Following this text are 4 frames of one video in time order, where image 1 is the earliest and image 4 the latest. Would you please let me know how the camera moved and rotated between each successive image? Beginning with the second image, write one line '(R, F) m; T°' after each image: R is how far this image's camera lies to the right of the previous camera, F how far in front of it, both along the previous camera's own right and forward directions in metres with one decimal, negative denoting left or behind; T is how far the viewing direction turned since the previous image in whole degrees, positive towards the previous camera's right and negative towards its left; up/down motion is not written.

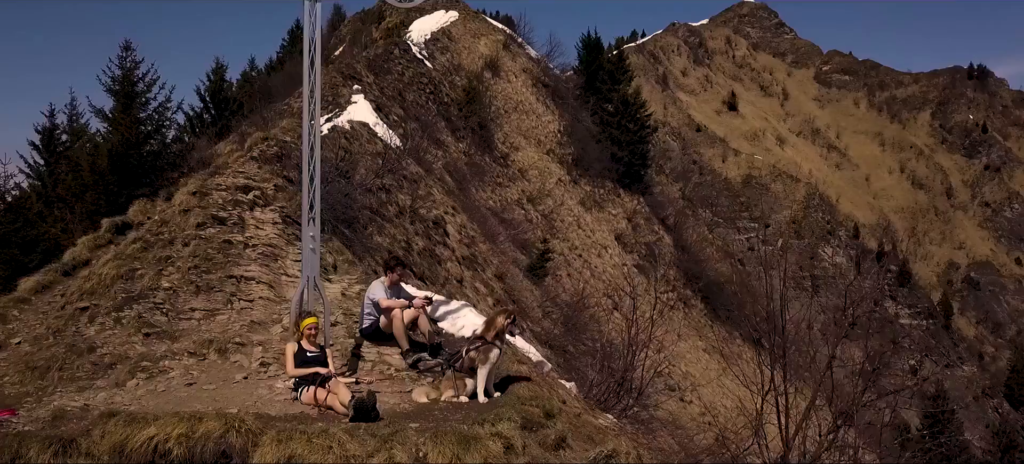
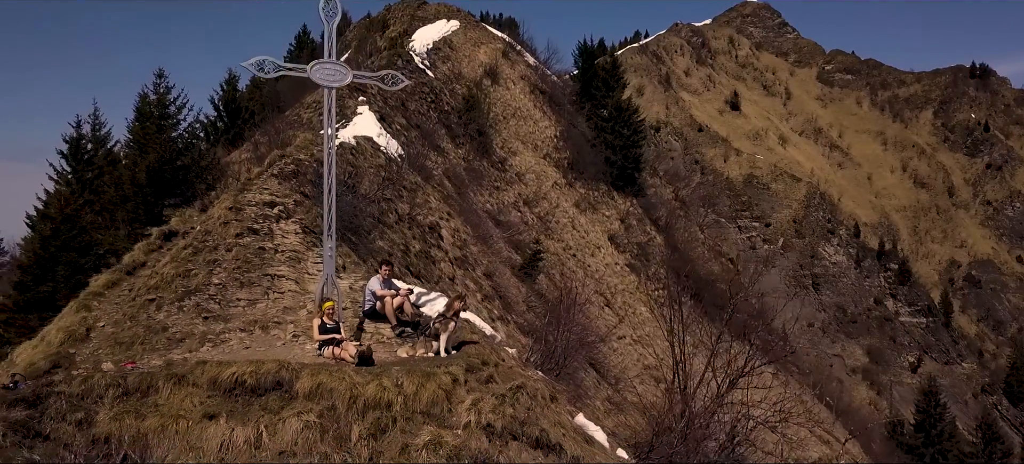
(+0.3, -1.0) m; -1°
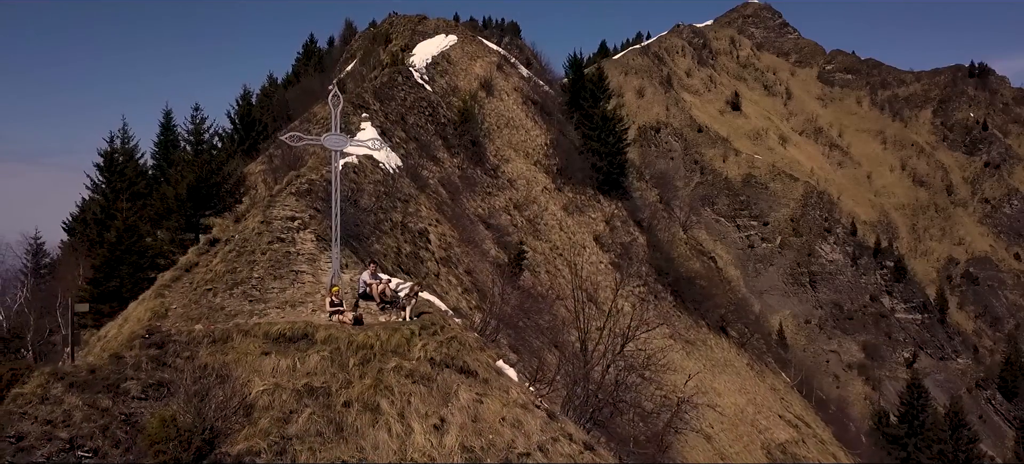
(+0.5, -1.8) m; -1°
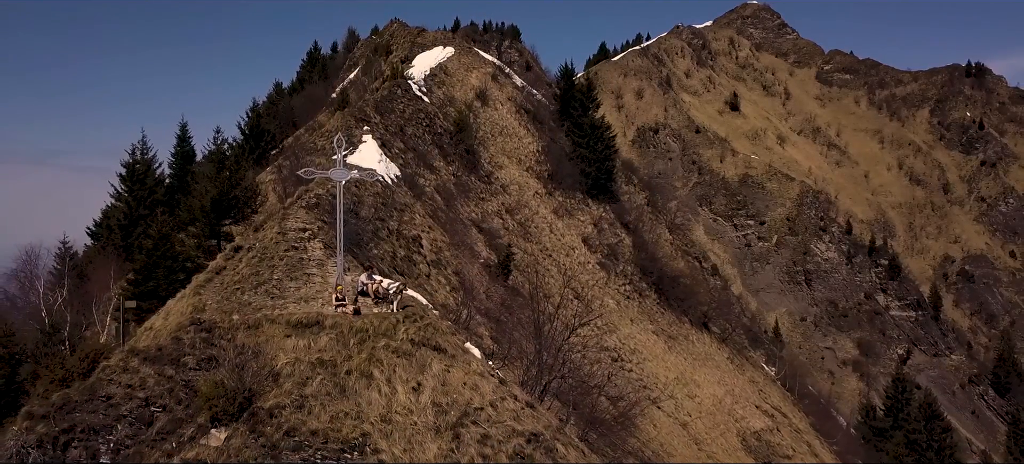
(+0.4, -1.5) m; 0°
